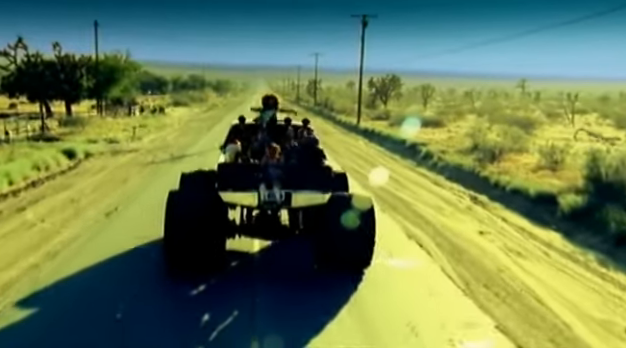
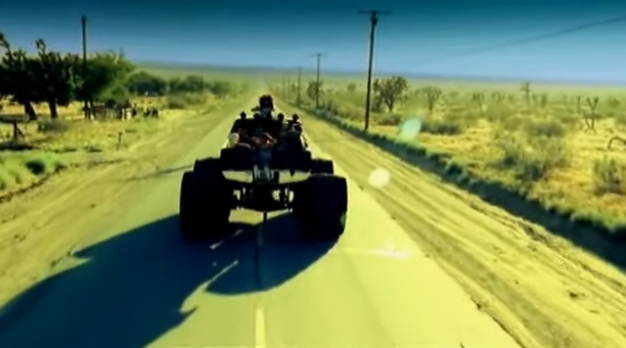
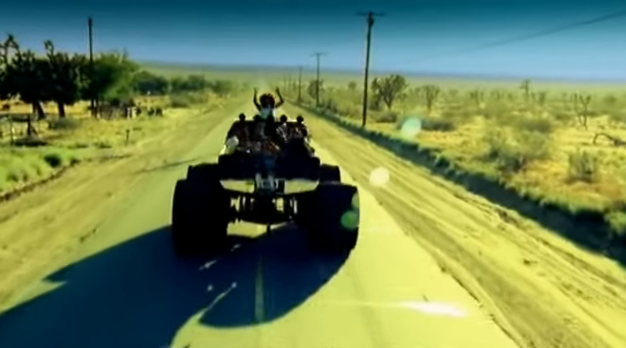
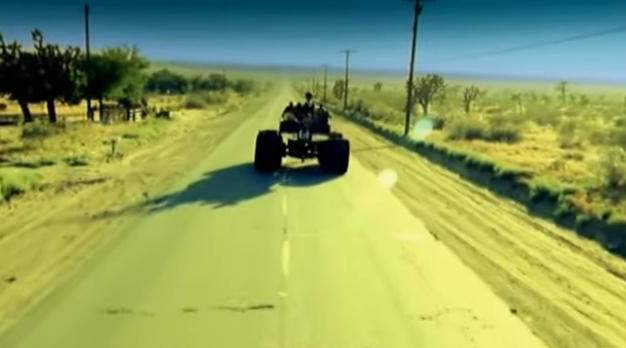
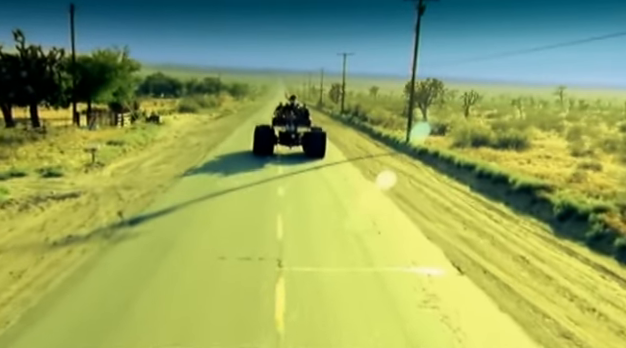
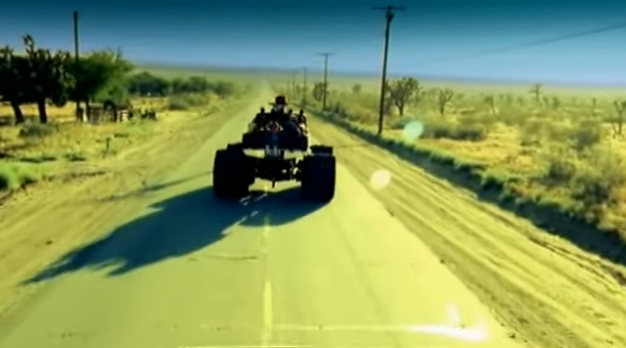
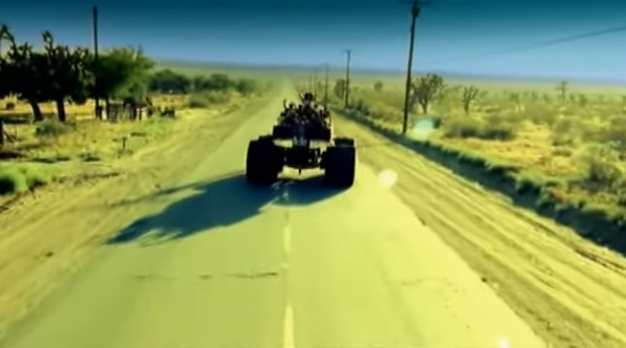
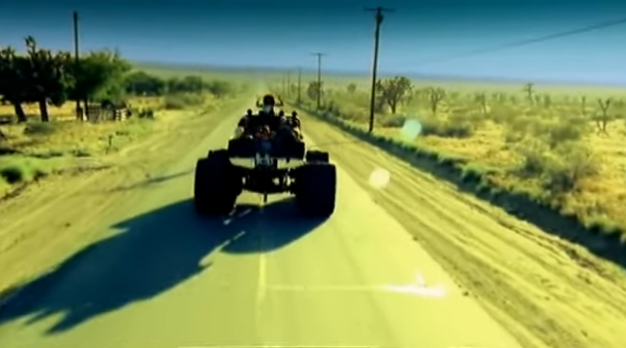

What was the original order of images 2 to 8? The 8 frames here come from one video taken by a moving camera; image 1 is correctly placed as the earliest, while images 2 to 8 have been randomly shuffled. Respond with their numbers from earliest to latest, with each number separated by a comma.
3, 2, 8, 6, 7, 4, 5
